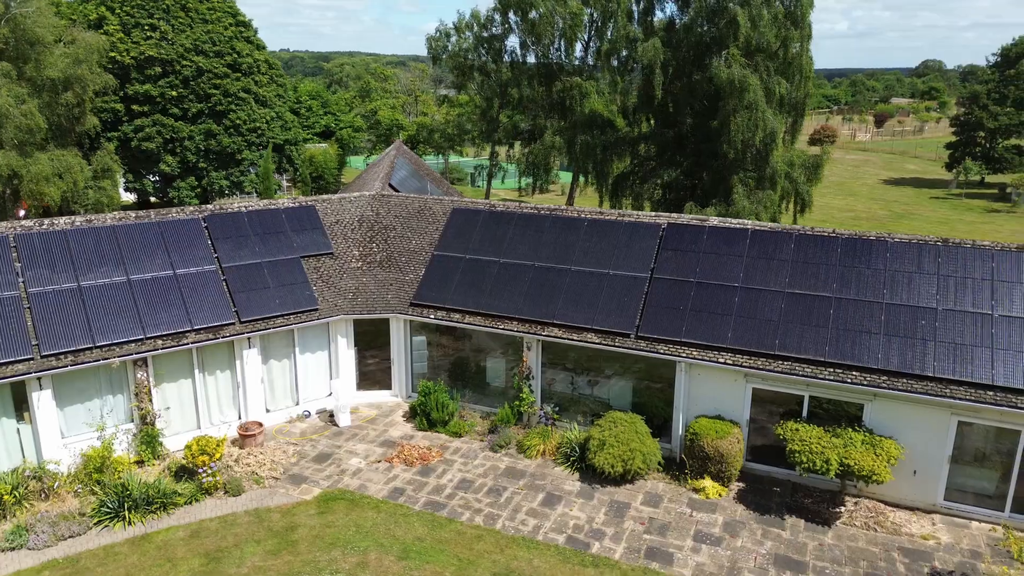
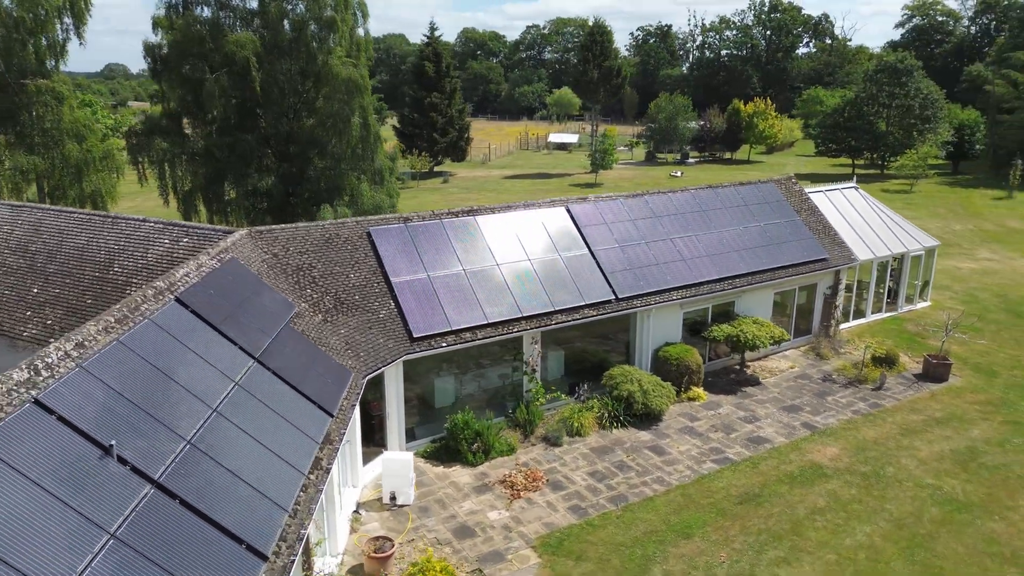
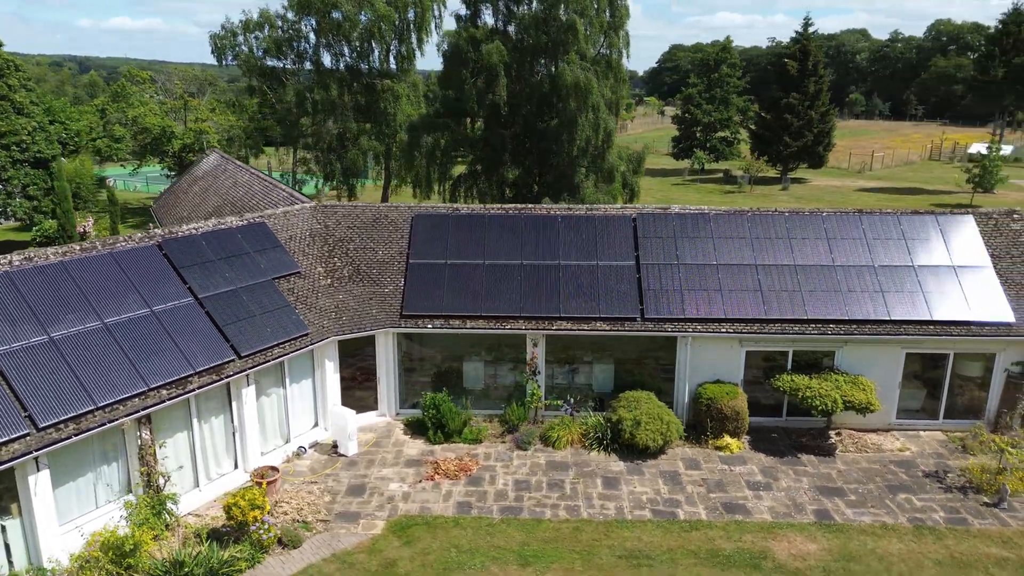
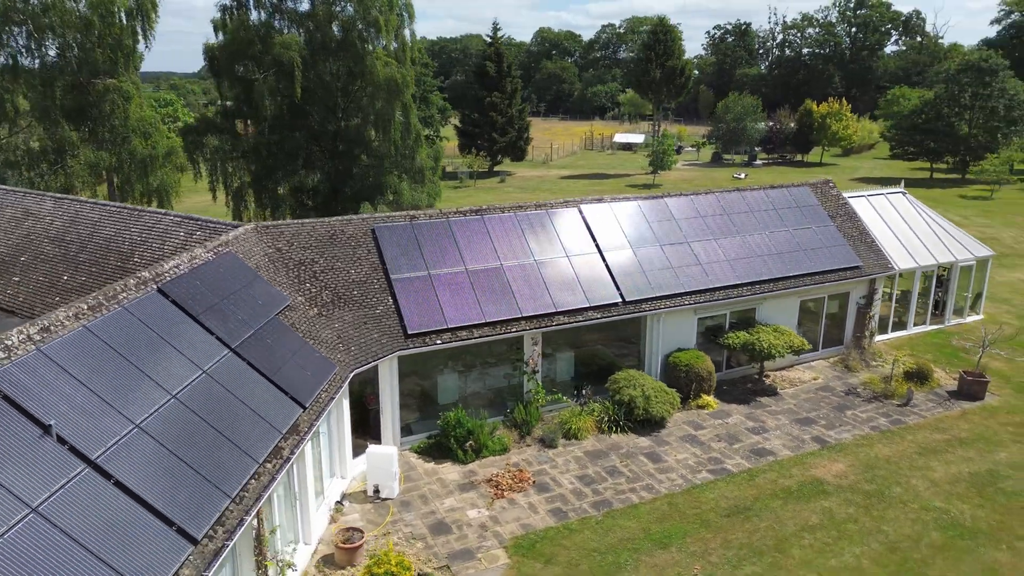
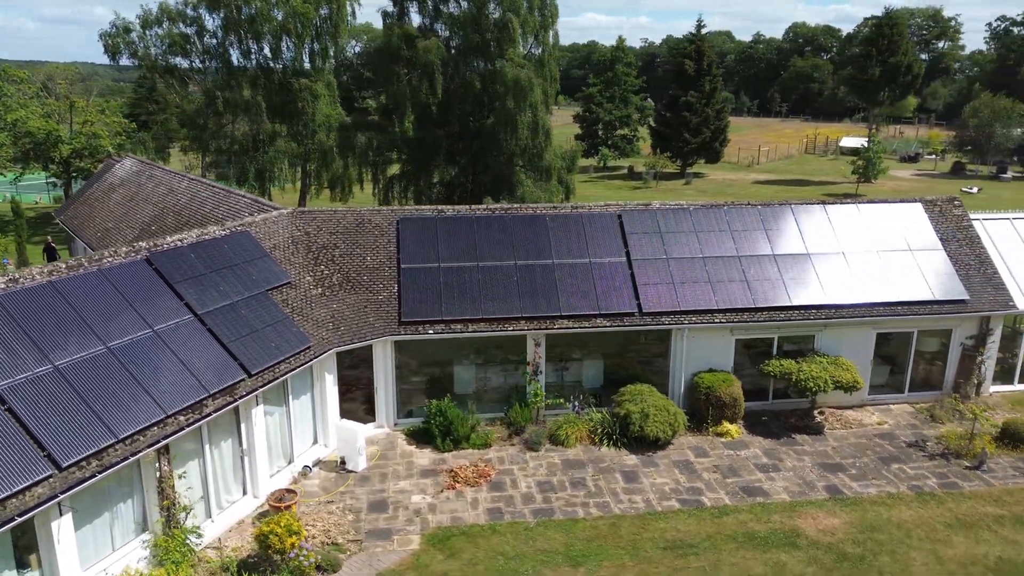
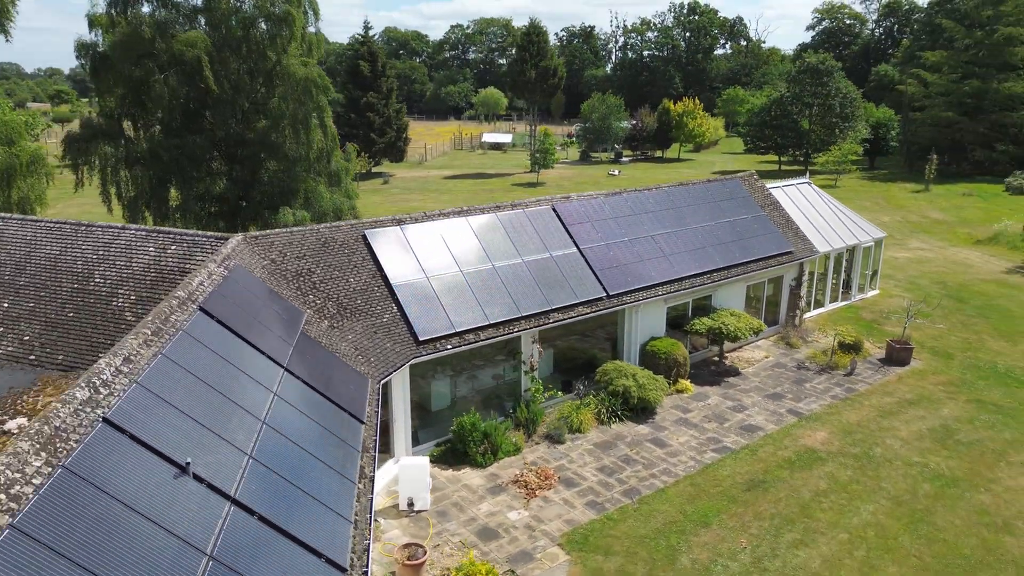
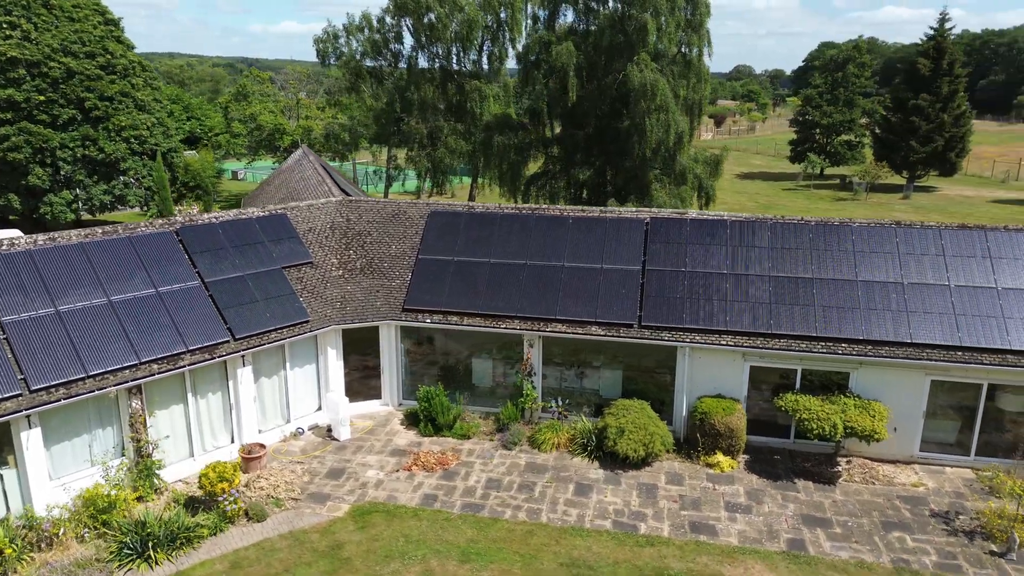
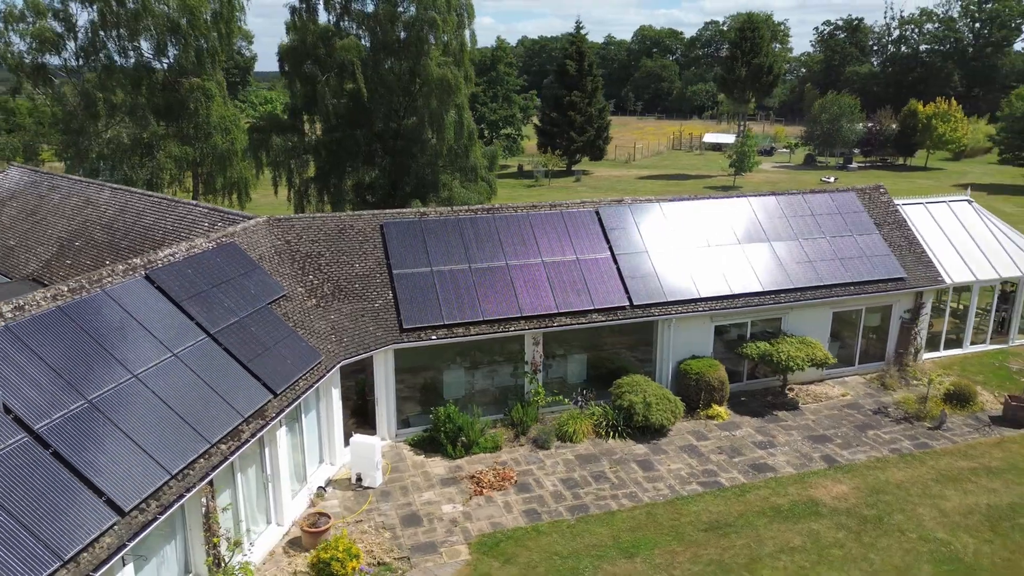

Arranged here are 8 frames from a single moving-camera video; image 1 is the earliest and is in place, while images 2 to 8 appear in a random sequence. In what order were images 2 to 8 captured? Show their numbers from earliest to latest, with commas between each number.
7, 3, 5, 8, 4, 2, 6
